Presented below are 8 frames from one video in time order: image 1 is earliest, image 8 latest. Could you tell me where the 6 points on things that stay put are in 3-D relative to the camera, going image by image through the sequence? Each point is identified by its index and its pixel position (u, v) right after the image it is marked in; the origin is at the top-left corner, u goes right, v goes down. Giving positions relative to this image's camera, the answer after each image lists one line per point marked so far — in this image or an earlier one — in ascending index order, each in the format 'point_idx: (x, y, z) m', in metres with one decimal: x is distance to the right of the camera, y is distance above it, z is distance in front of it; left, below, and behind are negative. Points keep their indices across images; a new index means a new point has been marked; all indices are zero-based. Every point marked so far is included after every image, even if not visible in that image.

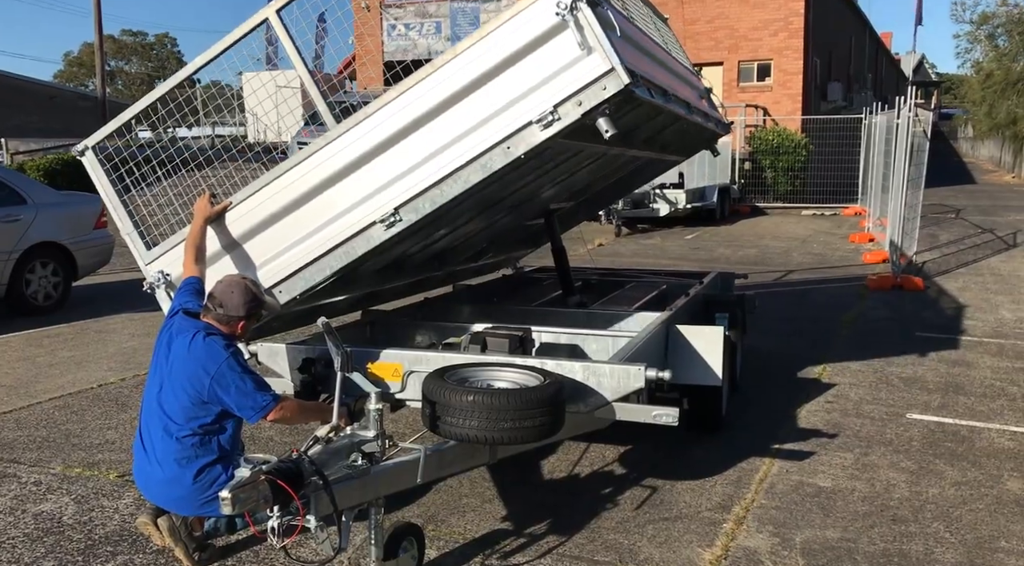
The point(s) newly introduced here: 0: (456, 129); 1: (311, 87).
0: (-0.3, +0.7, +4.6) m
1: (-1.0, +0.9, +4.8) m
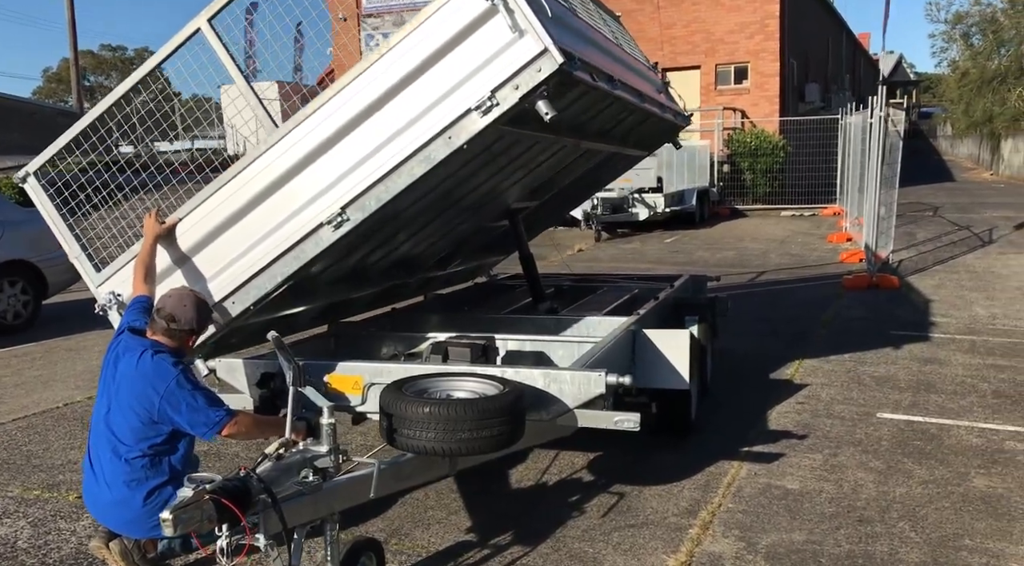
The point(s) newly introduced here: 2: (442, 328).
0: (-0.5, +0.7, +4.6) m
1: (-1.2, +0.9, +4.8) m
2: (-0.4, -0.3, +6.6) m
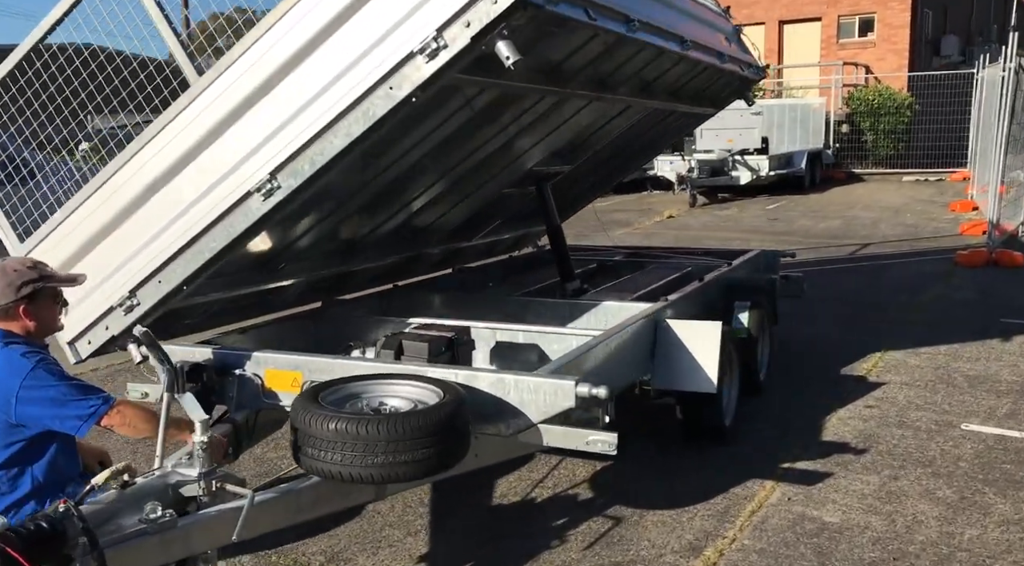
0: (-0.7, +0.8, +3.8) m
1: (-1.3, +0.9, +4.1) m
2: (-0.4, -0.1, +5.8) m
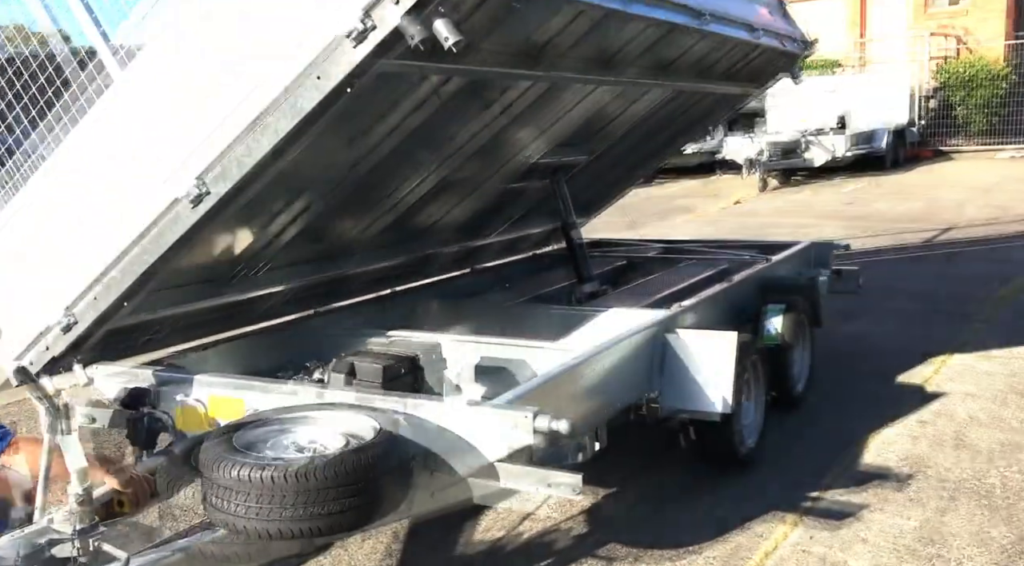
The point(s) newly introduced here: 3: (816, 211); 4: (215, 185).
0: (-0.8, +0.7, +3.3) m
1: (-1.4, +0.9, +3.7) m
2: (-0.3, -0.2, +5.3) m
3: (+3.5, +0.8, +12.3) m
4: (-1.0, +0.3, +3.5) m
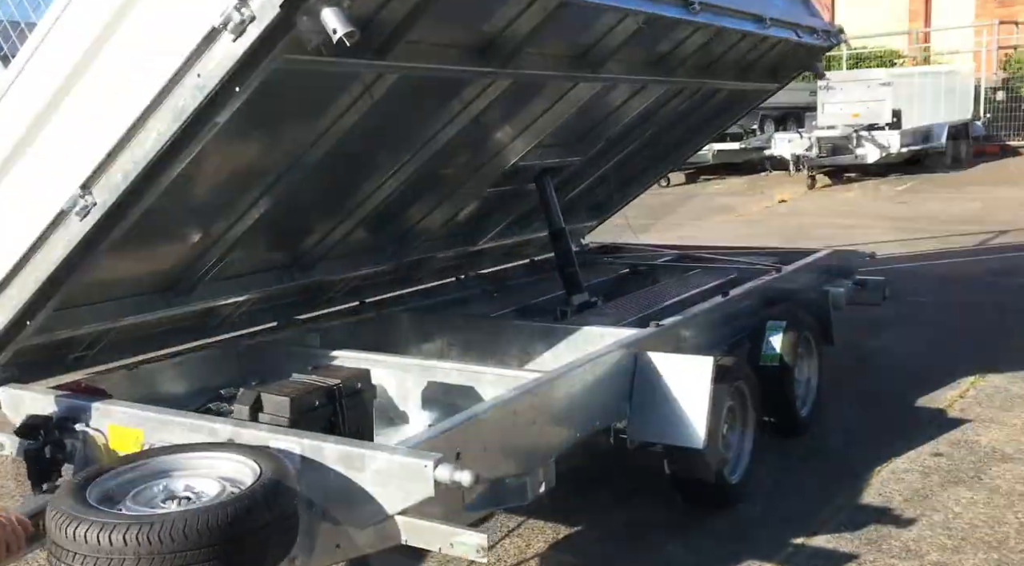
0: (-1.0, +0.6, +3.0) m
1: (-1.7, +0.8, +3.4) m
2: (-0.5, -0.2, +4.9) m
3: (+3.8, +0.8, +11.6) m
4: (-1.2, +0.3, +3.1) m
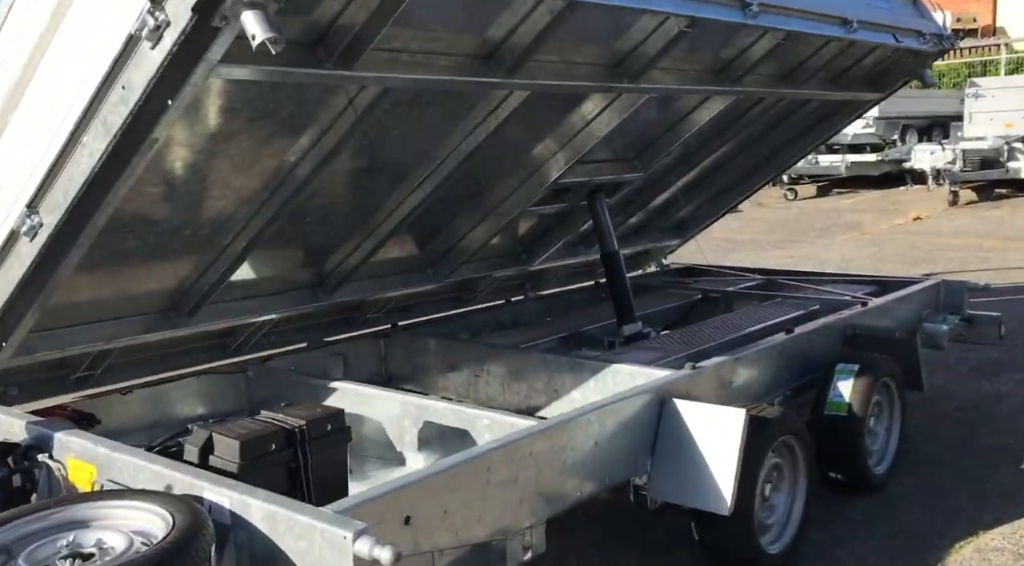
0: (-1.1, +0.6, +2.7) m
1: (-1.7, +0.8, +3.2) m
2: (-0.3, -0.3, +4.6) m
3: (+4.9, +0.5, +10.6) m
4: (-1.3, +0.2, +2.9) m
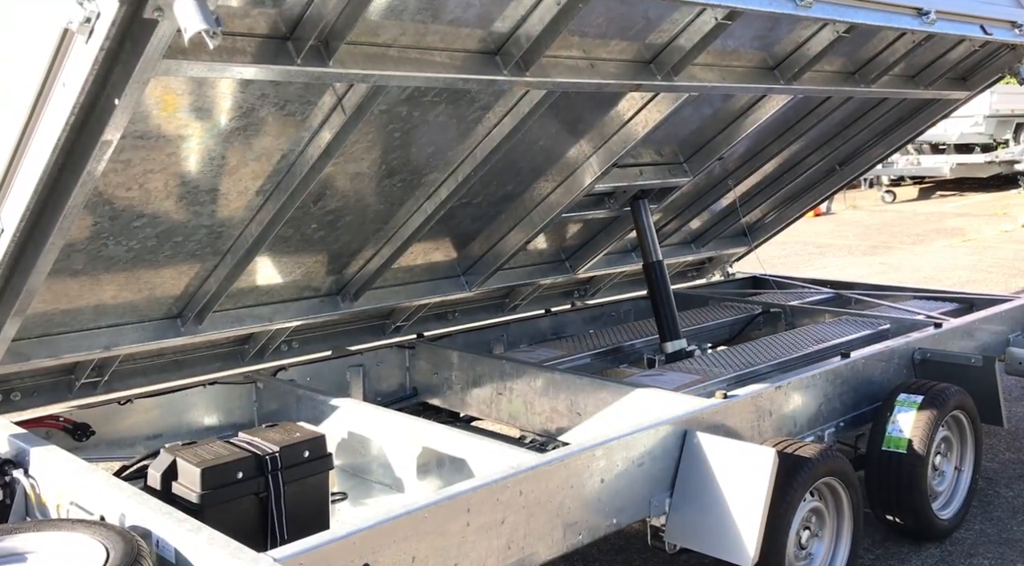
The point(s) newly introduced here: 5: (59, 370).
0: (-1.2, +0.5, +2.5) m
1: (-1.7, +0.7, +3.1) m
2: (-0.2, -0.4, +4.3) m
3: (+5.7, +0.4, +9.8) m
4: (-1.3, +0.2, +2.7) m
5: (-1.6, -0.3, +3.6) m
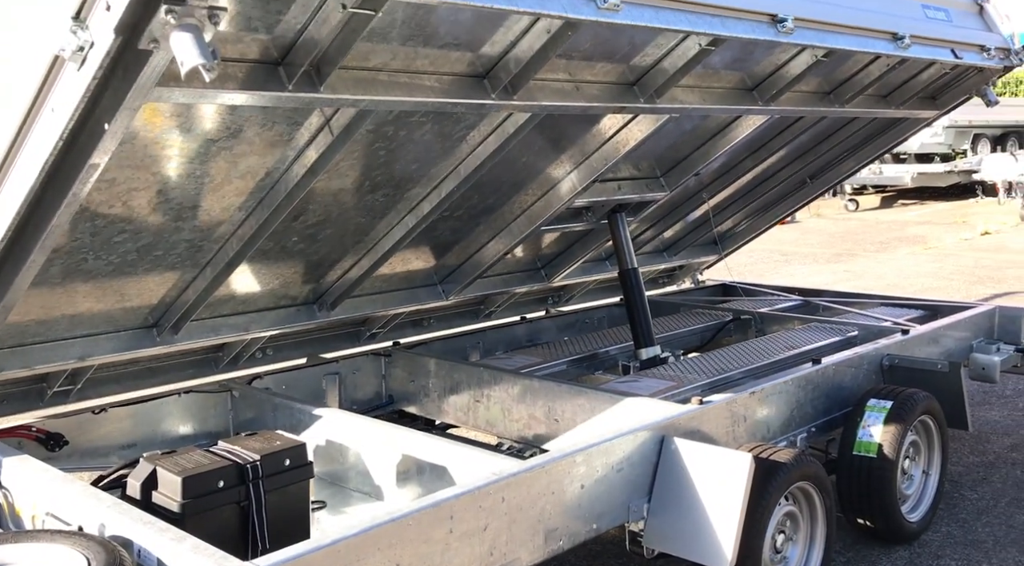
0: (-1.2, +0.5, +2.5) m
1: (-1.7, +0.7, +3.0) m
2: (-0.3, -0.4, +4.3) m
3: (+5.4, +0.3, +10.0) m
4: (-1.4, +0.1, +2.7) m
5: (-1.6, -0.3, +3.6) m
